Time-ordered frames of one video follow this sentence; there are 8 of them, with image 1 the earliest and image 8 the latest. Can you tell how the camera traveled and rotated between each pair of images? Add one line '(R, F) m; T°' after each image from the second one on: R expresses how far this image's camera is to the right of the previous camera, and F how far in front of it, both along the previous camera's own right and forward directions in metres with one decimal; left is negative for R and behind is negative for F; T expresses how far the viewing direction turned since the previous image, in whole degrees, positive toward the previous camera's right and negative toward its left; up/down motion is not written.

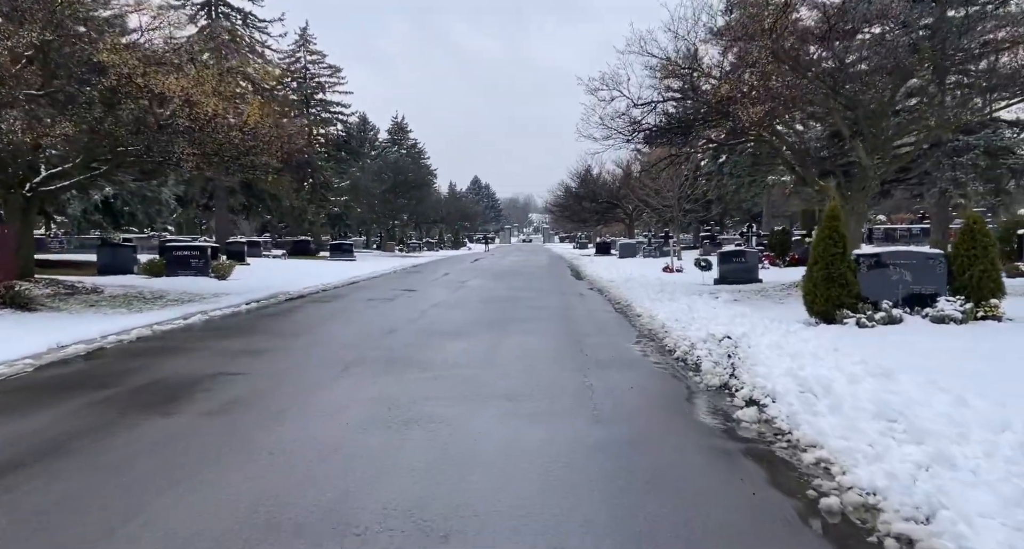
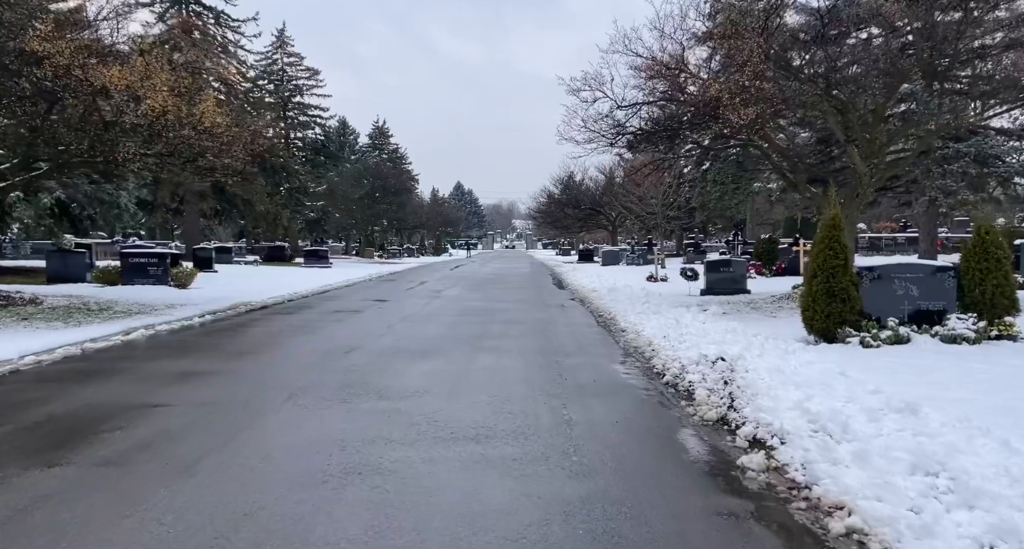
(+0.1, +1.0) m; +1°
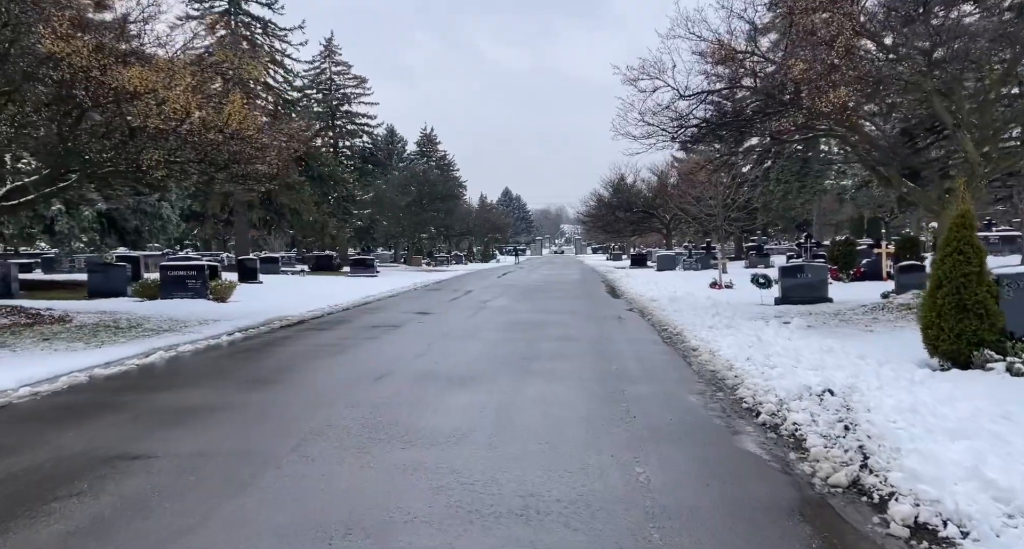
(0.0, +1.5) m; -3°
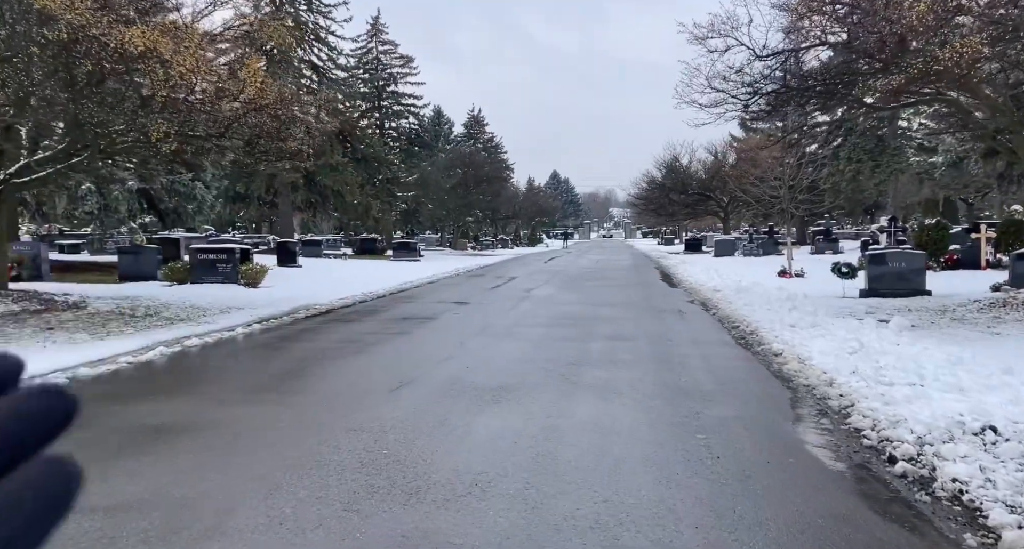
(0.0, +1.7) m; -3°
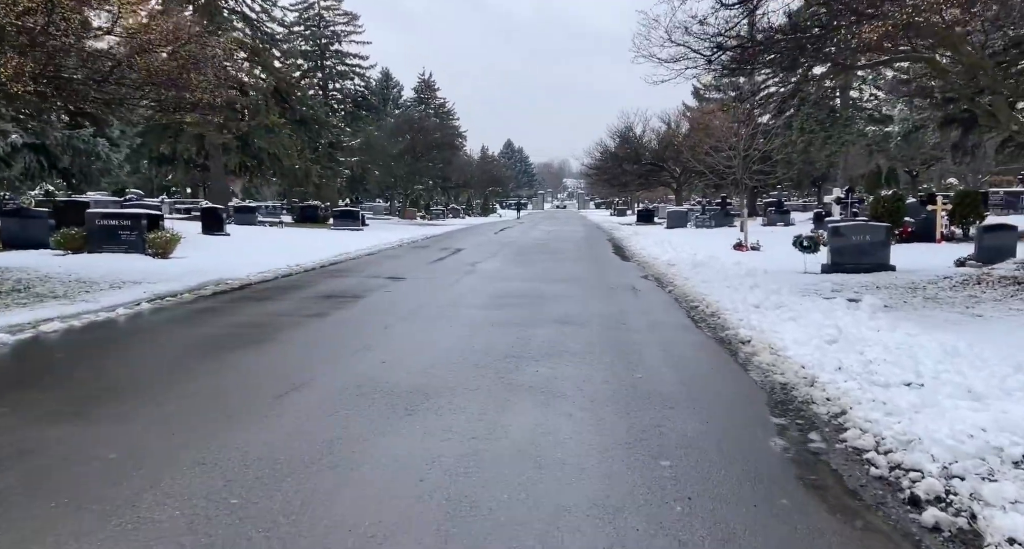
(+0.2, +1.4) m; +3°
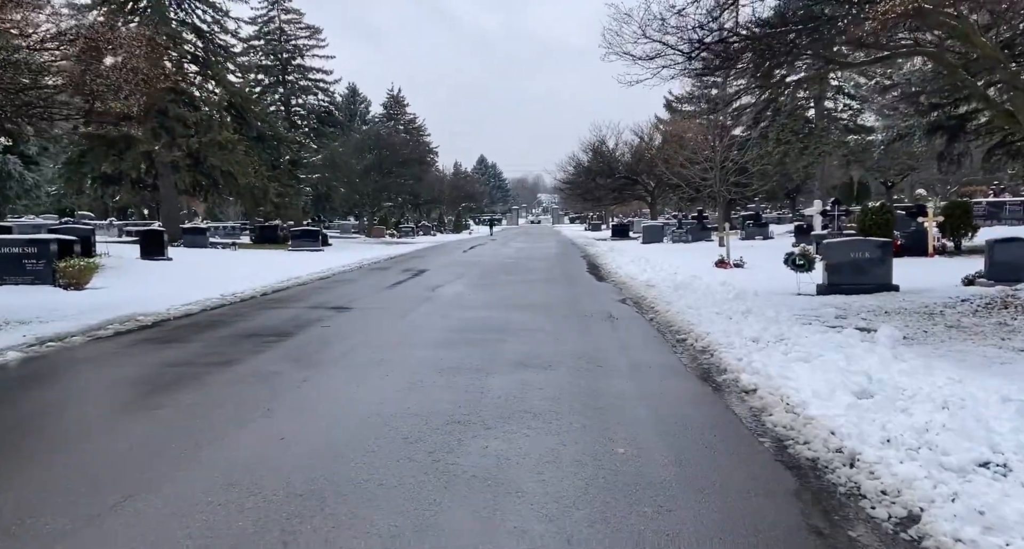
(+0.2, +1.7) m; +2°
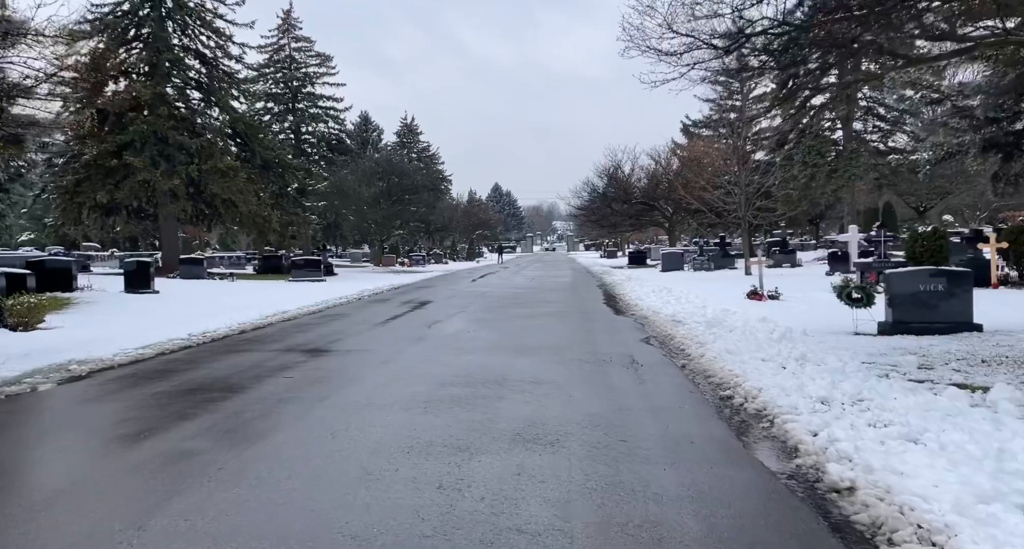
(+0.1, +2.0) m; -1°
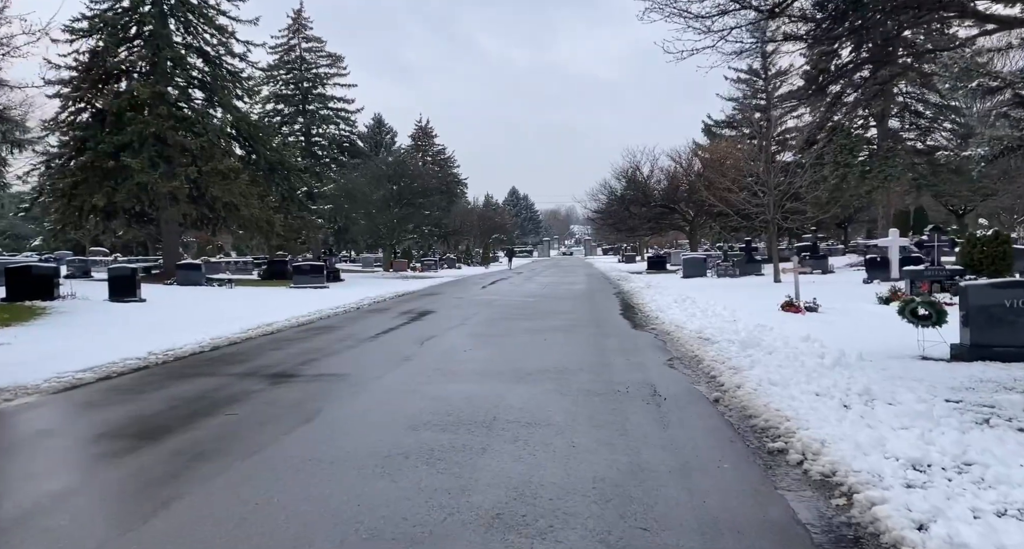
(+0.2, +1.8) m; -1°
